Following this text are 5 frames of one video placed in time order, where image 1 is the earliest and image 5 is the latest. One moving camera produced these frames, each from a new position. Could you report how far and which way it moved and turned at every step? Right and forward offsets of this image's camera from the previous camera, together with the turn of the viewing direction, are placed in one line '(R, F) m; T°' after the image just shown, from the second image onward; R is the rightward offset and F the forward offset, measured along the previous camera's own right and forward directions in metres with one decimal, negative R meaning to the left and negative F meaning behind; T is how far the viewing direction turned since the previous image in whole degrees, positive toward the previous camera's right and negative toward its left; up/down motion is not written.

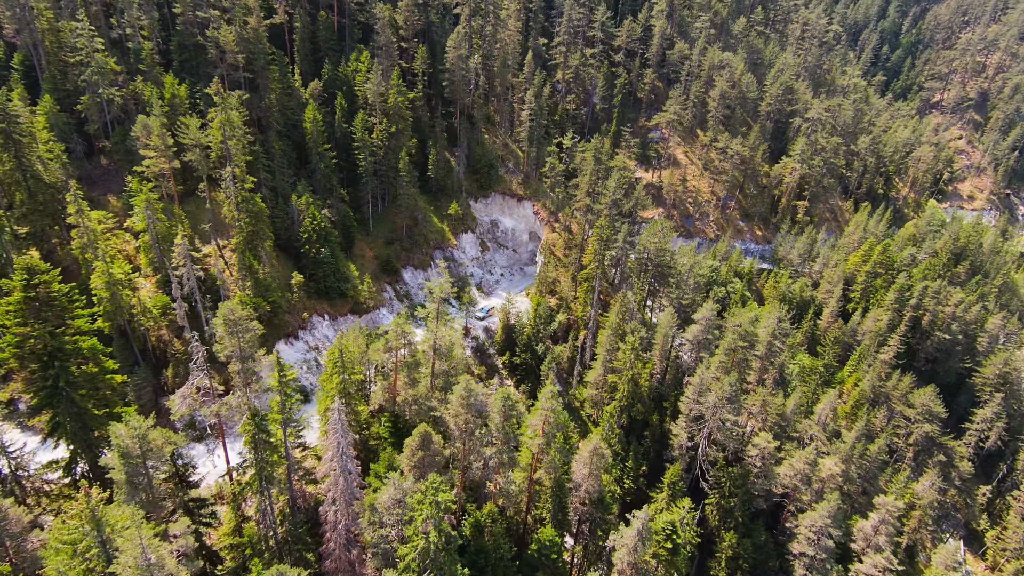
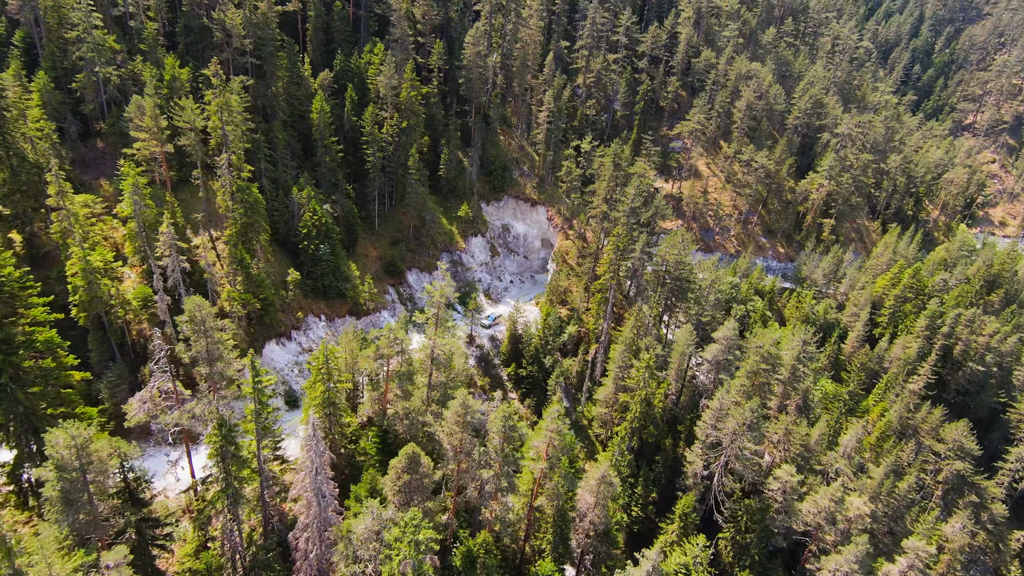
(+0.3, +3.5) m; -1°
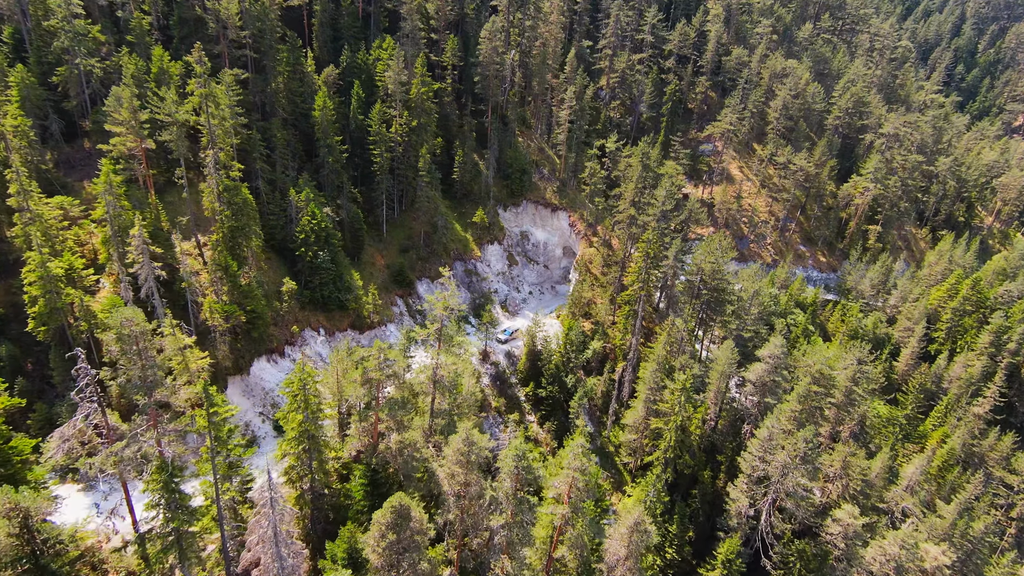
(+0.4, +5.5) m; -2°
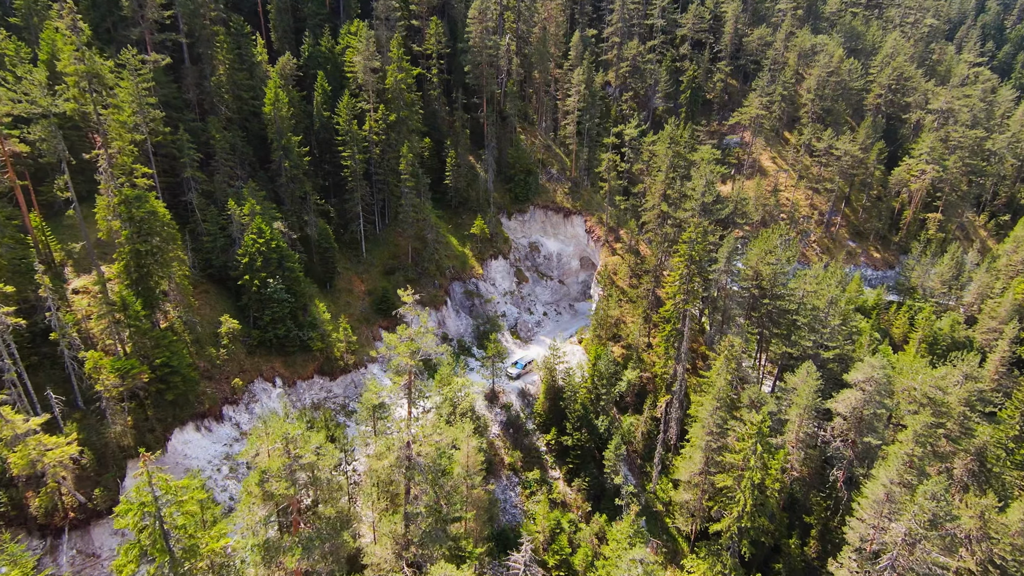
(+0.4, +11.3) m; -1°
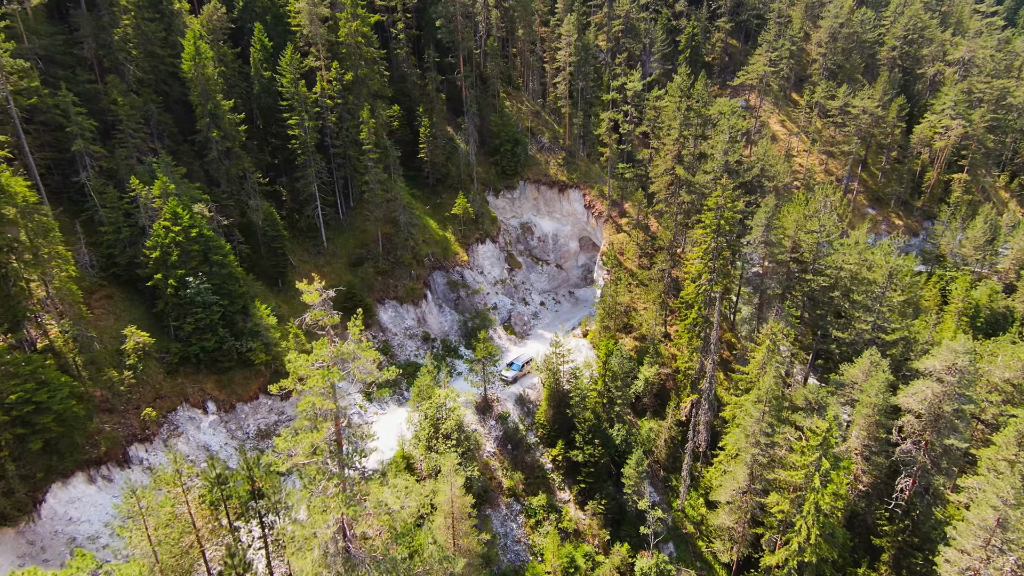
(+0.2, +7.9) m; +1°
